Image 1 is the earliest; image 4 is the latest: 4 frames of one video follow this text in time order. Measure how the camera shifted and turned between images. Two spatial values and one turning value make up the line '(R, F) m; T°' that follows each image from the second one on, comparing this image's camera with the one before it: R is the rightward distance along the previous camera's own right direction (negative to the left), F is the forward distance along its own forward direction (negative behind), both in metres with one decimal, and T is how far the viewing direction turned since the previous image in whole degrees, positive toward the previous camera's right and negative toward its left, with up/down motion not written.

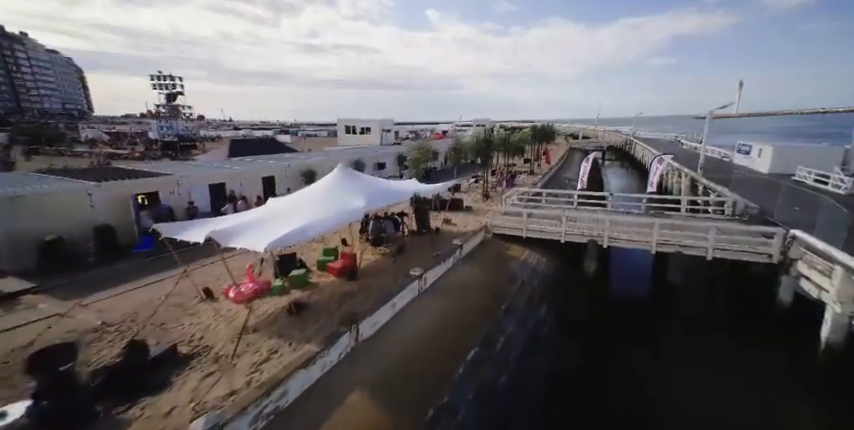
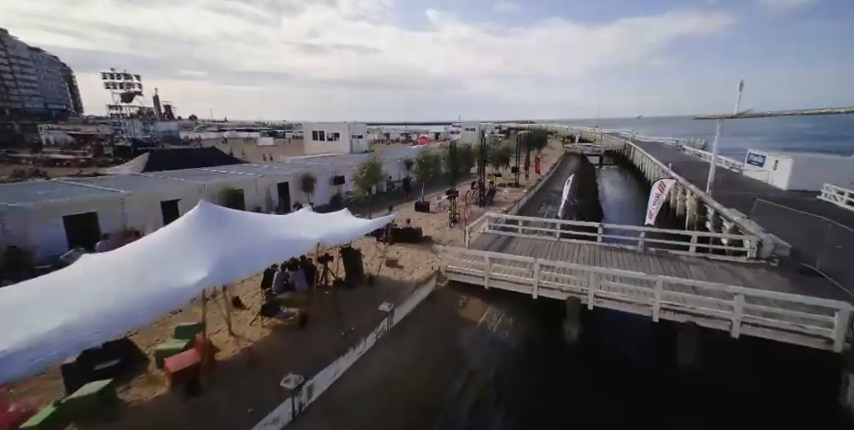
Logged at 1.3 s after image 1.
(+1.9, +3.4) m; 0°
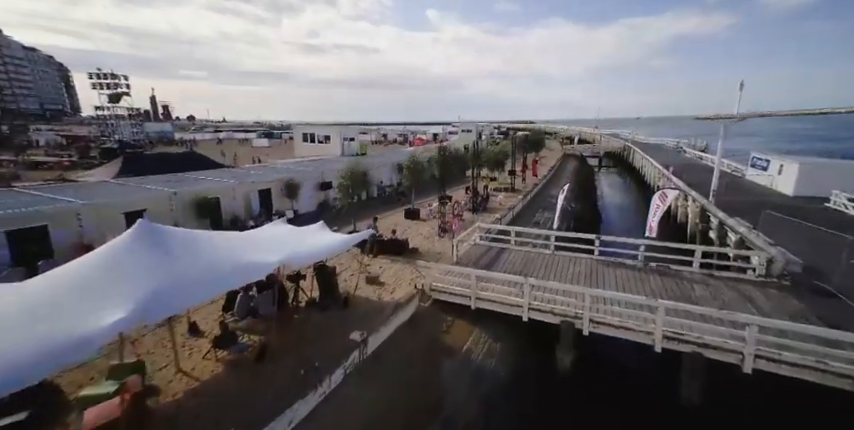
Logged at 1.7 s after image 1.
(+0.5, +0.9) m; 0°
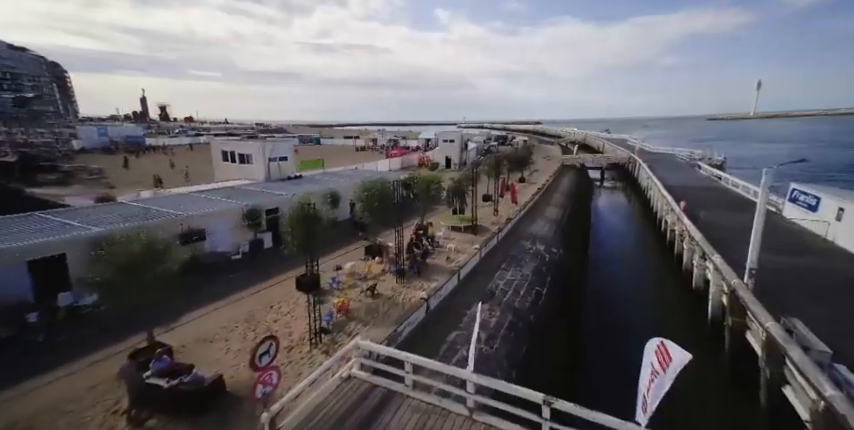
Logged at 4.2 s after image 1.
(+3.9, +6.4) m; -1°
